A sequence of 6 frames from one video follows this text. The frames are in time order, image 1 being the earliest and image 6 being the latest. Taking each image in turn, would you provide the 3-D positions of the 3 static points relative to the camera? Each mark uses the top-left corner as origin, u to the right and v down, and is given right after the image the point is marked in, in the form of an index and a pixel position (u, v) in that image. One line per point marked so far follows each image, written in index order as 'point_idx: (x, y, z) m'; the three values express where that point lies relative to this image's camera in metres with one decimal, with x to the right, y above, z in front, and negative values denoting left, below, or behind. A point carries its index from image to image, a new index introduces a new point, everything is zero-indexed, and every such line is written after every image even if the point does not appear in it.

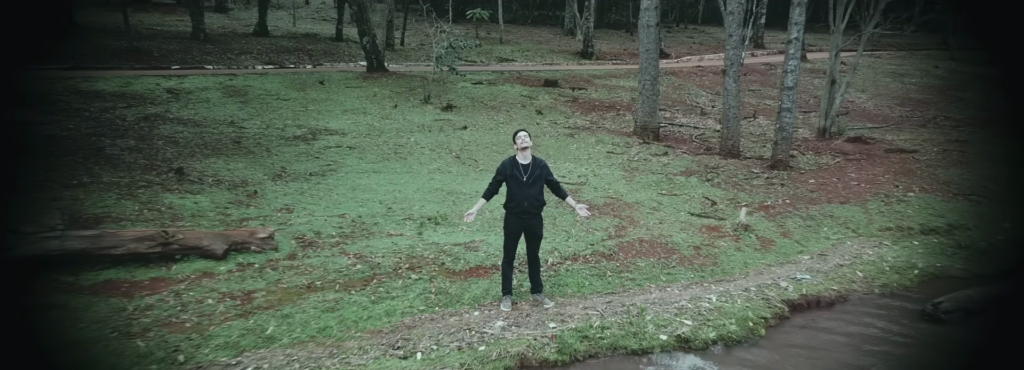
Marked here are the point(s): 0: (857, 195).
0: (+6.3, -0.2, +10.7) m
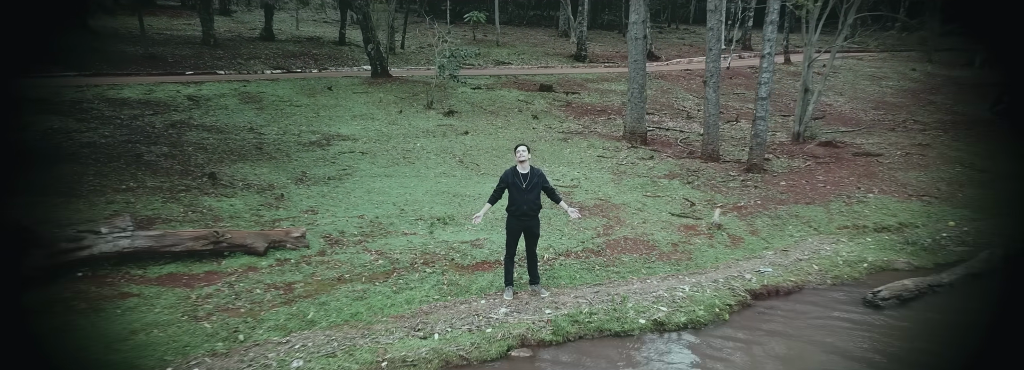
0: (+6.3, -0.2, +11.9) m
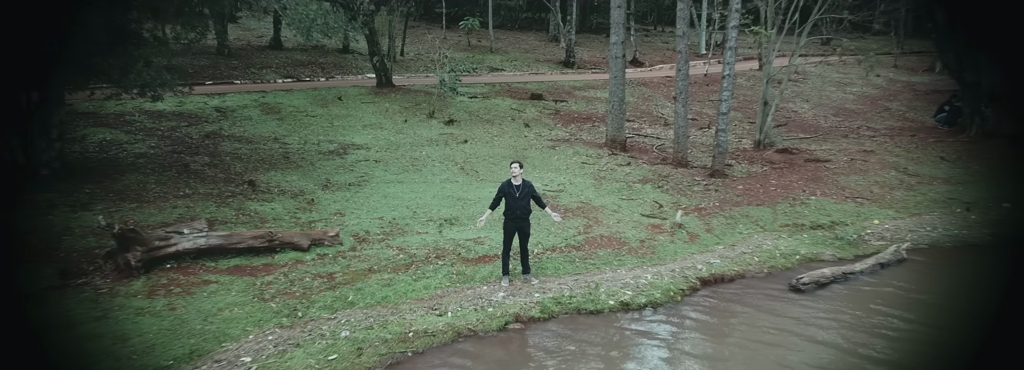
0: (+6.2, -0.3, +13.9) m
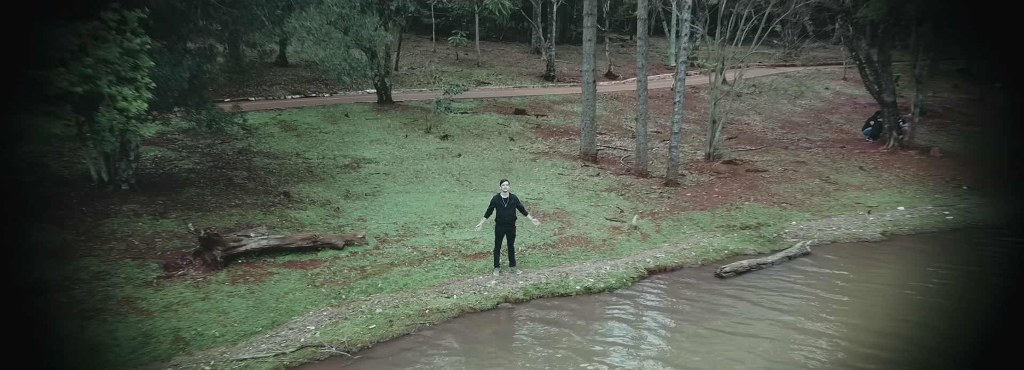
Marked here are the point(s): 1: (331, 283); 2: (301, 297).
0: (+5.9, -0.6, +16.9) m
1: (-3.6, -1.9, +11.5) m
2: (-3.9, -2.1, +10.8) m
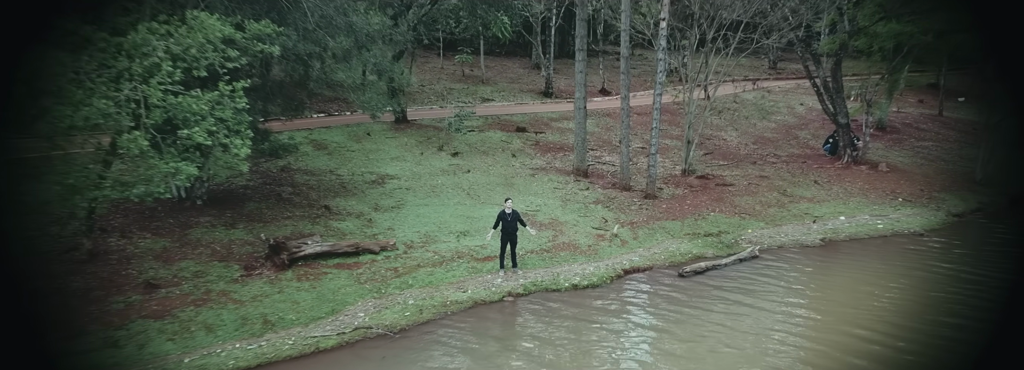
0: (+5.9, -1.0, +20.1) m
1: (-3.5, -2.4, +14.6) m
2: (-3.9, -2.6, +14.0) m
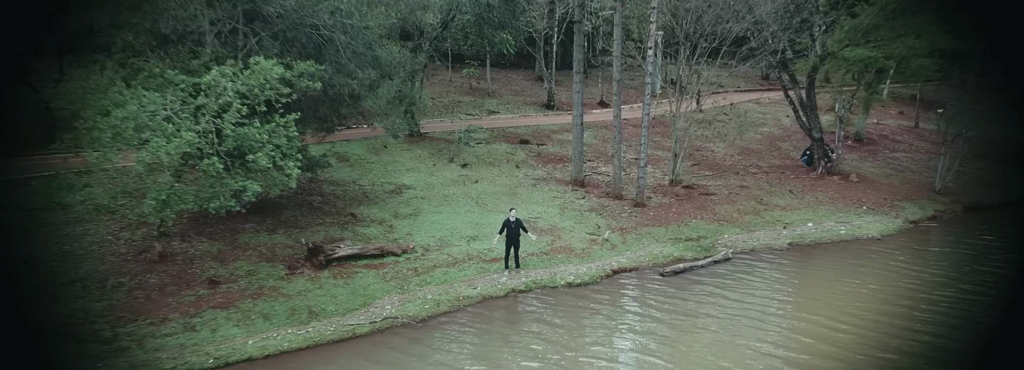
0: (+6.1, -1.4, +22.5) m
1: (-3.4, -2.8, +17.1) m
2: (-3.8, -2.9, +16.5) m
